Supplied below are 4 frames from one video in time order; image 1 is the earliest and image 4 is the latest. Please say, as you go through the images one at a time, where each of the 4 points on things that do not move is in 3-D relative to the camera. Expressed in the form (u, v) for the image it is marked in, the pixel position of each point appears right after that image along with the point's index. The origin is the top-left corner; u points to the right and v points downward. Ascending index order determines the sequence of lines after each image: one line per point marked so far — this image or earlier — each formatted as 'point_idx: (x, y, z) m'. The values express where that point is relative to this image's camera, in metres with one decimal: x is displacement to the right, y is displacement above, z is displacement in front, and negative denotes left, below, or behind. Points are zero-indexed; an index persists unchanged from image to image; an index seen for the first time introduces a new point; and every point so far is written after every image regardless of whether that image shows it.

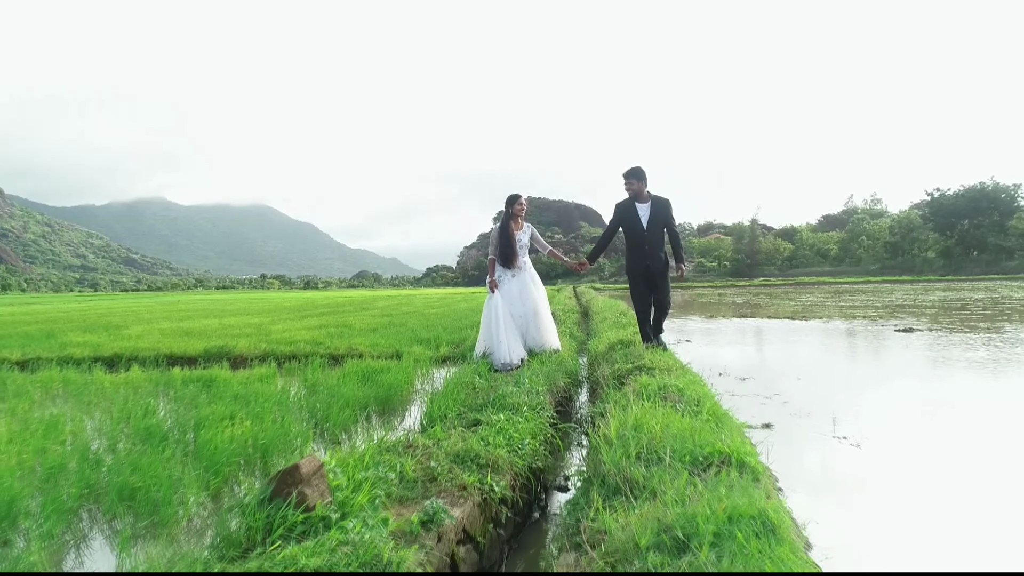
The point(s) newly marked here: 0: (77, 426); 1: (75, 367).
0: (-3.0, -0.9, +3.5) m
1: (-5.1, -0.9, +5.9) m
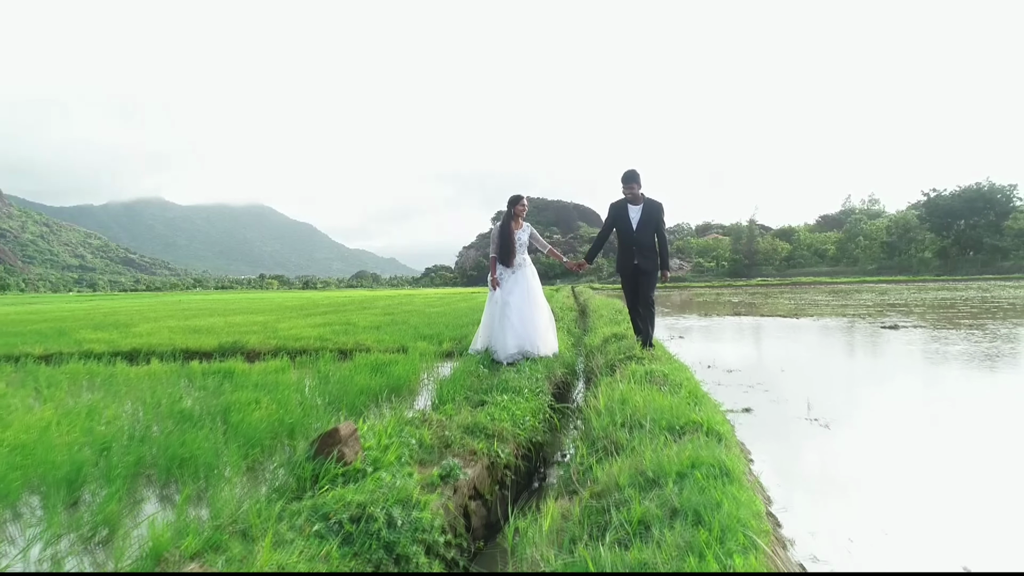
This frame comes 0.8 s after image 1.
0: (-3.0, -0.9, +3.8) m
1: (-5.1, -0.9, +6.2) m
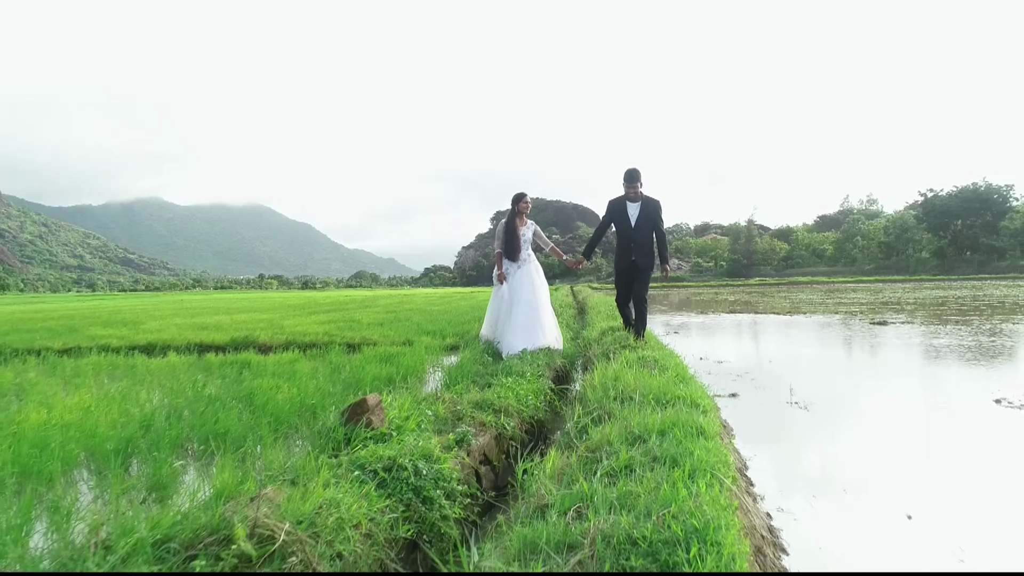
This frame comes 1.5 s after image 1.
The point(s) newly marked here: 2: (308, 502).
0: (-2.9, -0.8, +4.1) m
1: (-5.0, -0.8, +6.4) m
2: (-0.6, -0.6, +1.5) m
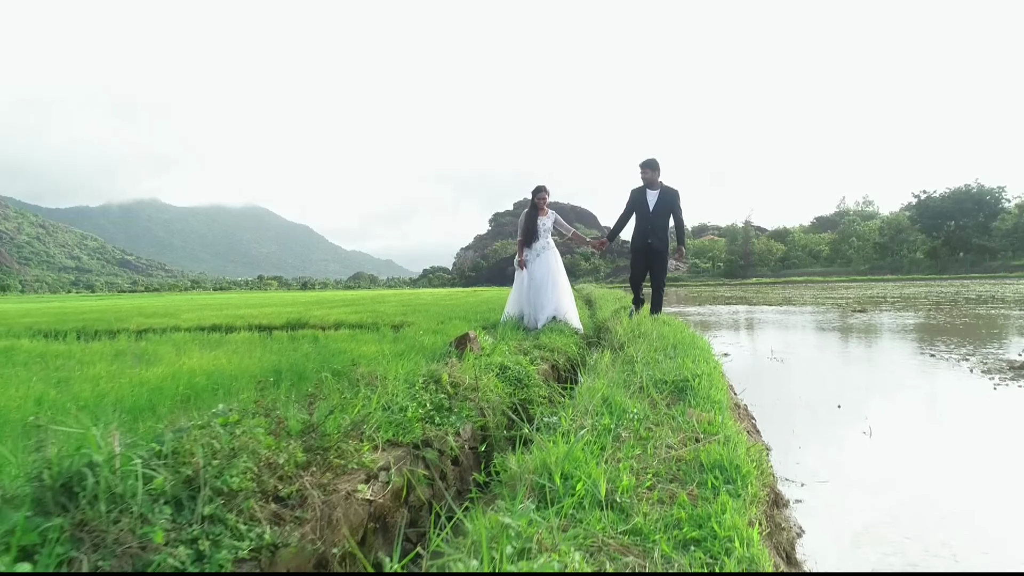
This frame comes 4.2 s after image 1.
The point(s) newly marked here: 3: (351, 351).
0: (-2.6, -0.6, +5.0) m
1: (-4.7, -0.6, +7.4) m
2: (-0.2, -0.4, +2.5) m
3: (-1.5, -0.6, +4.7) m
